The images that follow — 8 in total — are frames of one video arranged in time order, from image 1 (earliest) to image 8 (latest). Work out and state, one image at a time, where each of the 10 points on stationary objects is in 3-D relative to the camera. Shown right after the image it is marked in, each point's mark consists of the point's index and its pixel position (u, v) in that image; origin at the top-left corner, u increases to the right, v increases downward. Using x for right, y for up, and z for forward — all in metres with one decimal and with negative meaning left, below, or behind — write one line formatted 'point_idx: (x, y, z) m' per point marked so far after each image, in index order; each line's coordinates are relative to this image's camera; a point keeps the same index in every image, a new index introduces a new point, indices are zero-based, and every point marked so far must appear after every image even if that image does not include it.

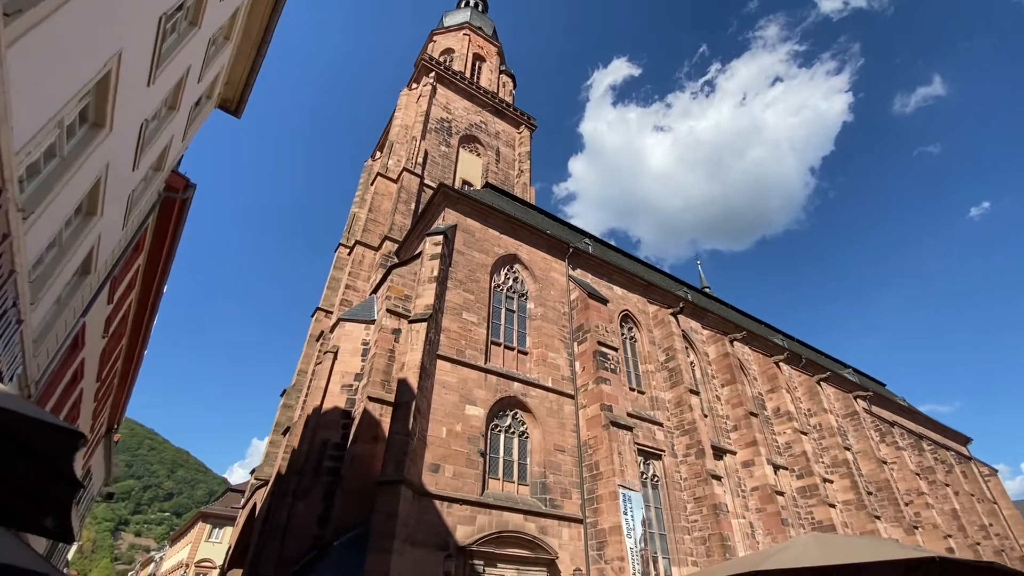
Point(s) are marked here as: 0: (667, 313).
0: (+6.5, -1.1, +19.7) m
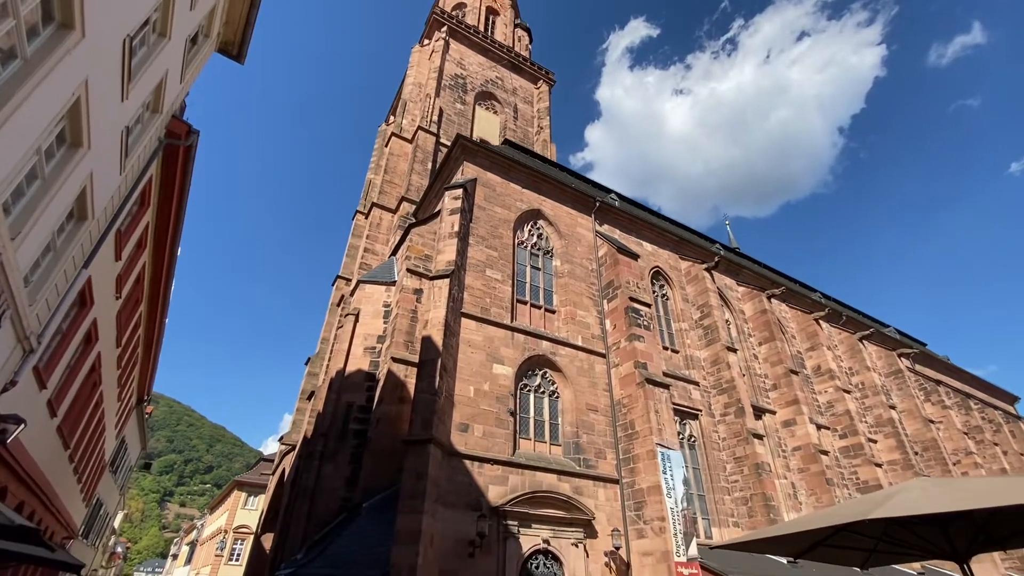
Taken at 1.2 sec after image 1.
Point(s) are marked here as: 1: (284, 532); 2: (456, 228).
0: (+7.5, +0.7, +18.6) m
1: (-5.8, -6.3, +12.1) m
2: (-1.6, +1.7, +13.4) m
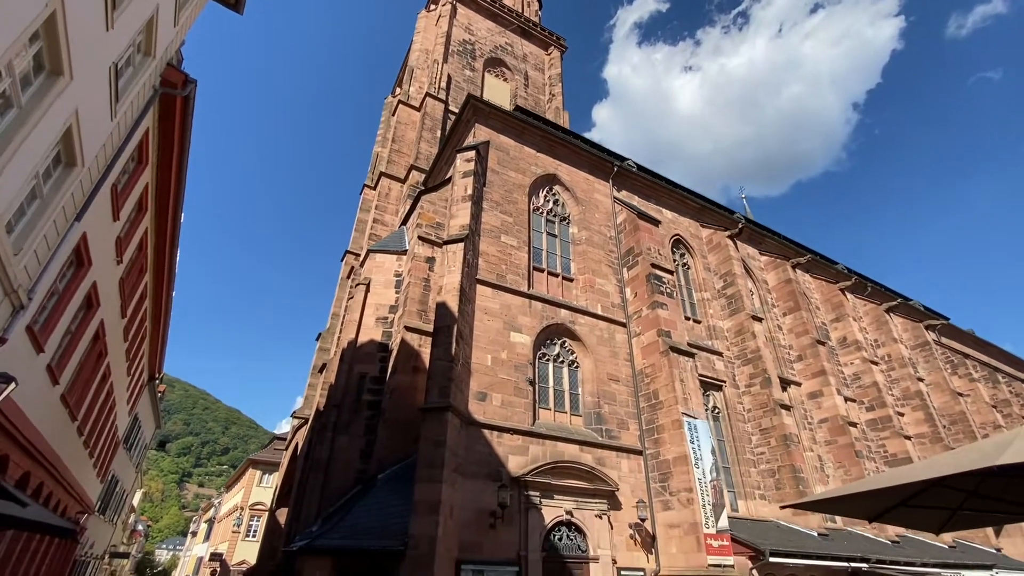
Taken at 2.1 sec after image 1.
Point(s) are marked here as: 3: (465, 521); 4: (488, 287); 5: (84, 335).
0: (+8.0, +1.9, +17.9) m
1: (-5.3, -5.4, +11.8) m
2: (-1.2, +2.6, +12.8) m
3: (-0.9, -4.5, +9.2) m
4: (-0.6, 0.0, +12.2) m
5: (-8.8, -1.0, +9.8) m
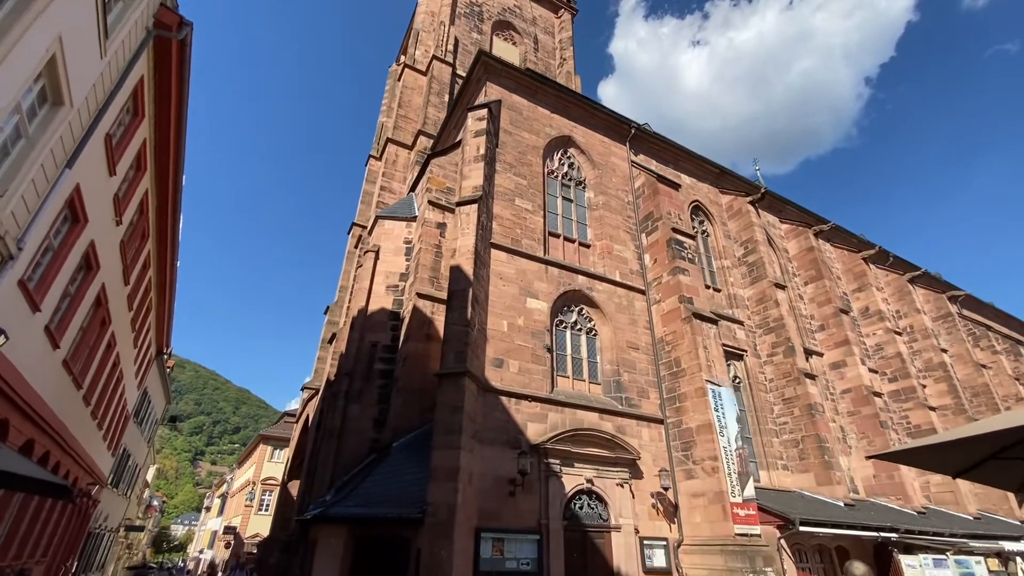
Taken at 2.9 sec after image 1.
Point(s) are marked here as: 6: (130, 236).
0: (+8.4, +3.1, +17.2) m
1: (-4.9, -4.6, +11.6) m
2: (-0.8, +3.5, +12.1) m
3: (-0.5, -3.7, +8.8) m
4: (-0.2, +0.9, +11.6) m
5: (-8.5, -0.3, +9.4) m
6: (-9.0, +1.2, +11.1) m
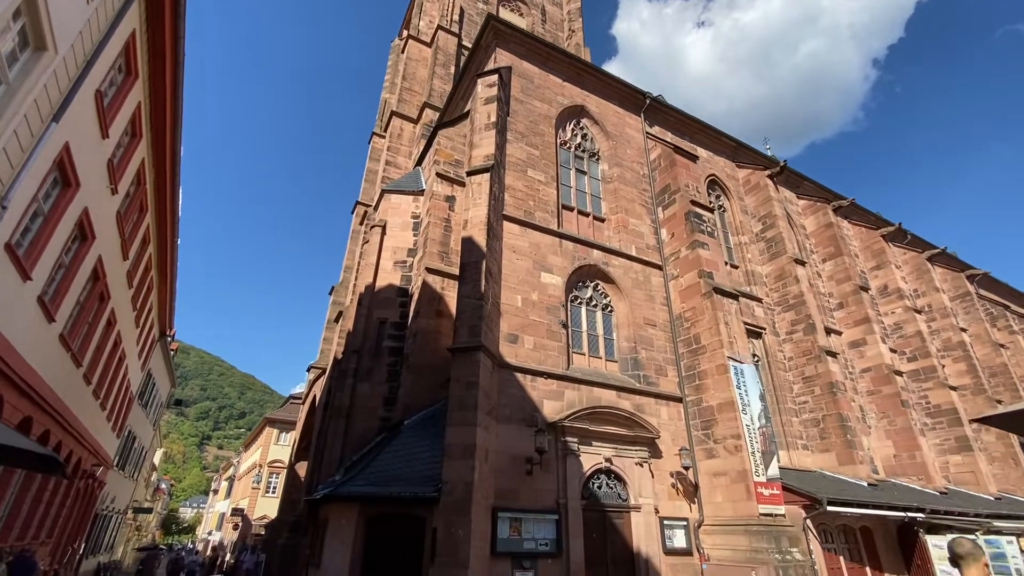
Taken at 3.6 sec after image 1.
0: (+8.8, +3.9, +16.6) m
1: (-4.6, -4.0, +11.3) m
2: (-0.5, +4.1, +11.6) m
3: (-0.2, -3.2, +8.5) m
4: (+0.1, +1.5, +11.2) m
5: (-8.2, +0.3, +9.0) m
6: (-8.7, +1.8, +10.7) m
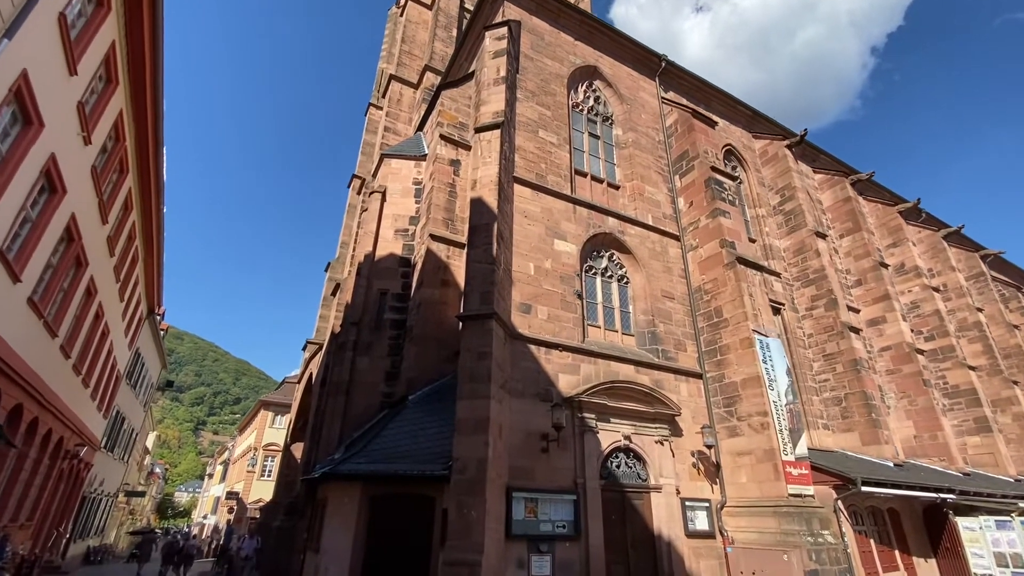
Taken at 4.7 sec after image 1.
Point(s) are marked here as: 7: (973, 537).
0: (+9.0, +4.7, +15.8) m
1: (-4.4, -3.2, +10.6) m
2: (-0.2, +4.9, +10.7) m
3: (+0.1, -2.6, +7.8) m
4: (+0.3, +2.2, +10.4) m
5: (-7.9, +0.9, +8.2) m
6: (-8.4, +2.5, +9.8) m
7: (+9.6, -5.2, +9.9) m
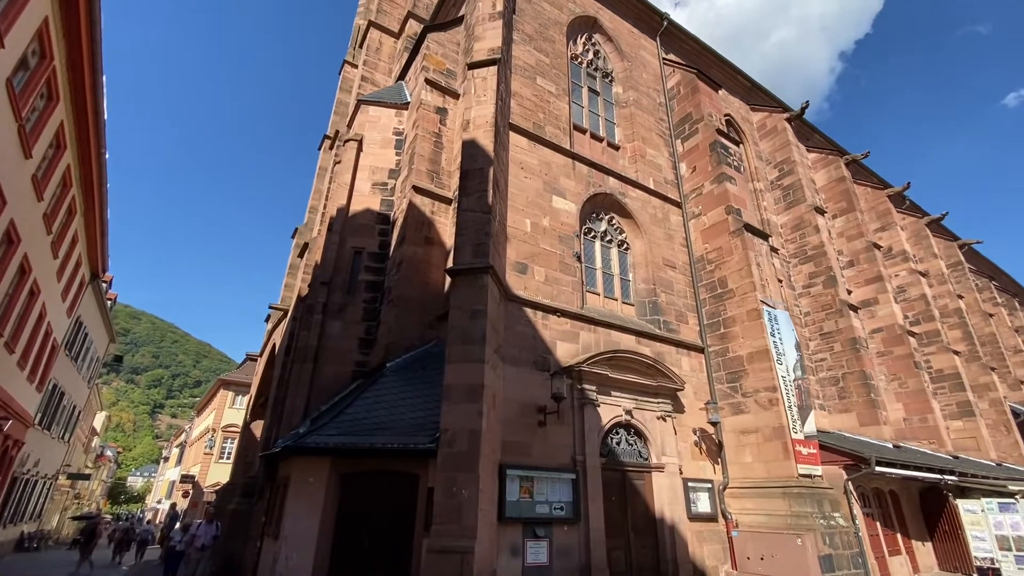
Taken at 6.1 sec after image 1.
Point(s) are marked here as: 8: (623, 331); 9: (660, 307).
0: (+8.6, +5.4, +15.2) m
1: (-4.6, -2.3, +9.4) m
2: (-0.3, +5.6, +9.6) m
3: (0.0, -1.9, +6.9) m
4: (+0.2, +3.0, +9.3) m
5: (-7.9, +1.9, +6.7) m
6: (-8.5, +3.5, +8.2) m
7: (+9.3, -4.7, +9.6) m
8: (+2.1, -0.8, +8.9) m
9: (+3.1, -0.4, +9.8) m
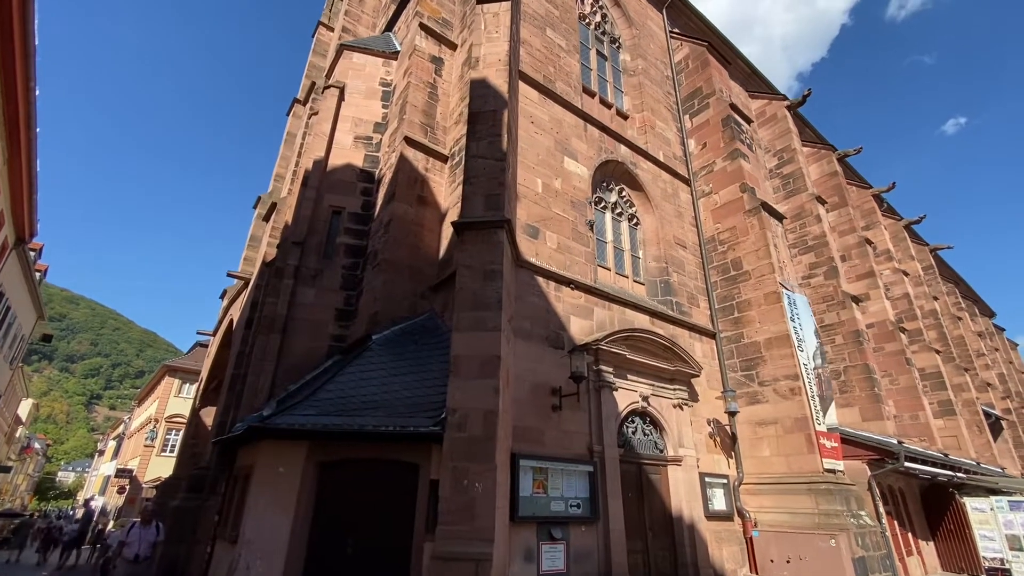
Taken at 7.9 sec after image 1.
0: (+8.4, +5.6, +14.8) m
1: (-4.7, -1.7, +8.1) m
2: (0.0, +6.2, +8.5) m
3: (+0.1, -1.4, +5.9) m
4: (+0.4, +3.5, +8.3) m
5: (-7.6, +2.7, +5.1) m
6: (-8.2, +4.3, +6.6) m
7: (+9.2, -4.5, +9.2) m
8: (+2.1, -0.4, +8.0) m
9: (+3.1, 0.0, +9.0) m
